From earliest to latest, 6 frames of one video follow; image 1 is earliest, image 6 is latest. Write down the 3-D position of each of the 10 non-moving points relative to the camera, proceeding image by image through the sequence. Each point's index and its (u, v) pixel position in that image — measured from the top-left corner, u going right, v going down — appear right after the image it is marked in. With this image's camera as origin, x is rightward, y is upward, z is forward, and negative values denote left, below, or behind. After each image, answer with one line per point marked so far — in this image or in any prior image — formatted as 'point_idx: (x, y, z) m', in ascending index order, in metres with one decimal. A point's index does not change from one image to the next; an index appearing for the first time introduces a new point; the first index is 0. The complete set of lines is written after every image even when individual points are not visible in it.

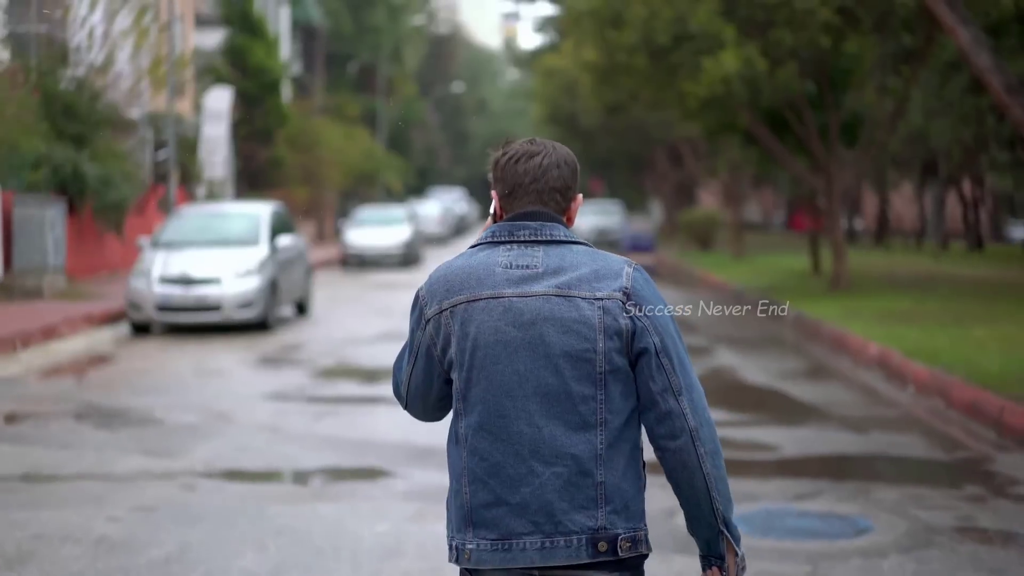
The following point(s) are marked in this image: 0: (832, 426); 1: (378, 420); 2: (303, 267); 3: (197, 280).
0: (+2.3, -1.0, +9.8) m
1: (-1.0, -1.0, +9.7) m
2: (-2.8, +0.3, +17.9) m
3: (-3.6, +0.1, +15.3) m
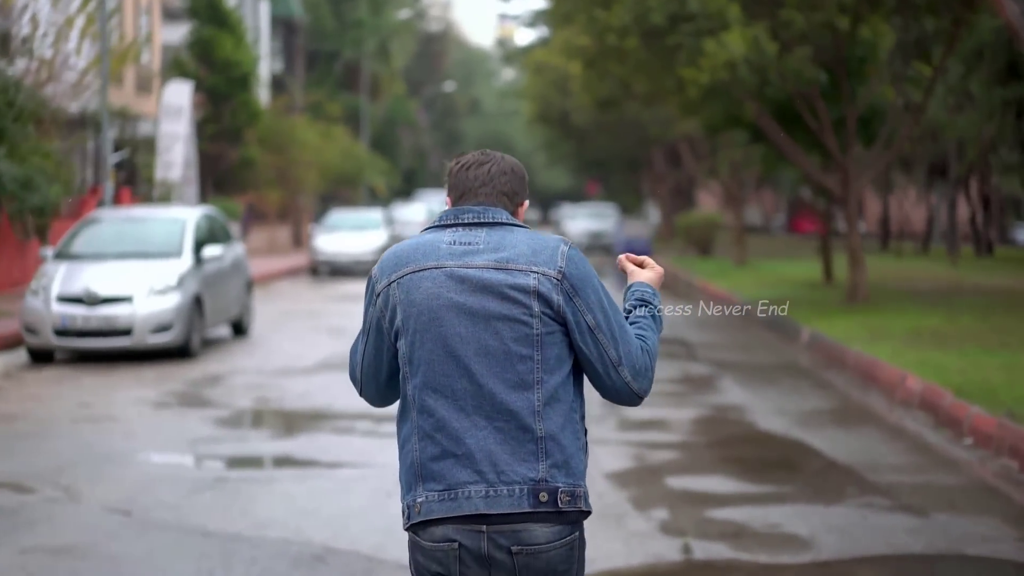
0: (+2.0, -1.1, +7.4) m
1: (-1.3, -1.1, +7.3) m
2: (-3.1, +0.1, +15.4) m
3: (-3.9, -0.1, +12.9) m
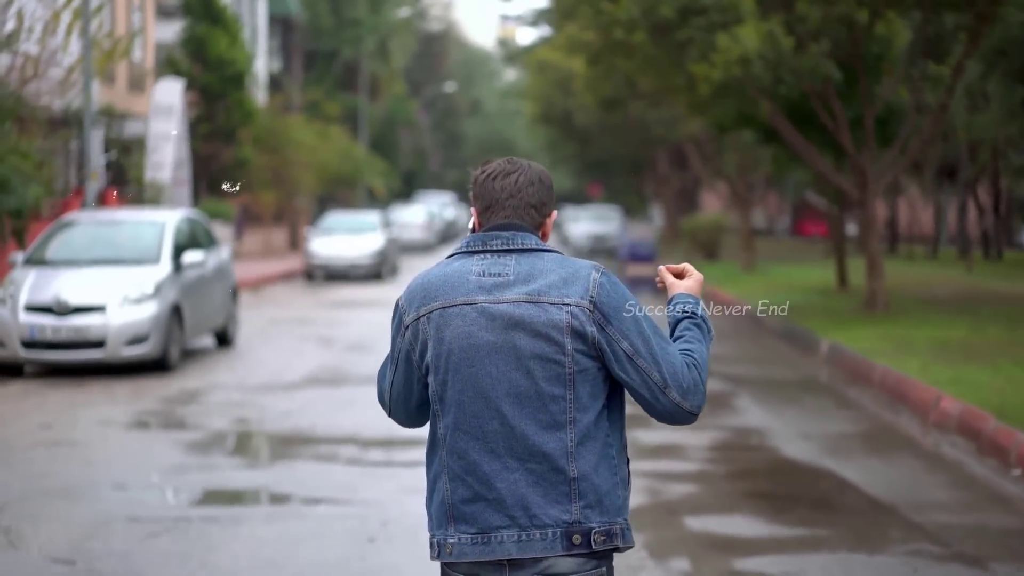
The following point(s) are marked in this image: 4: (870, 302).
0: (+2.0, -1.2, +6.5) m
1: (-1.3, -1.2, +6.4) m
2: (-3.1, 0.0, +14.6) m
3: (-3.9, -0.2, +12.0) m
4: (+4.7, -0.2, +17.9) m
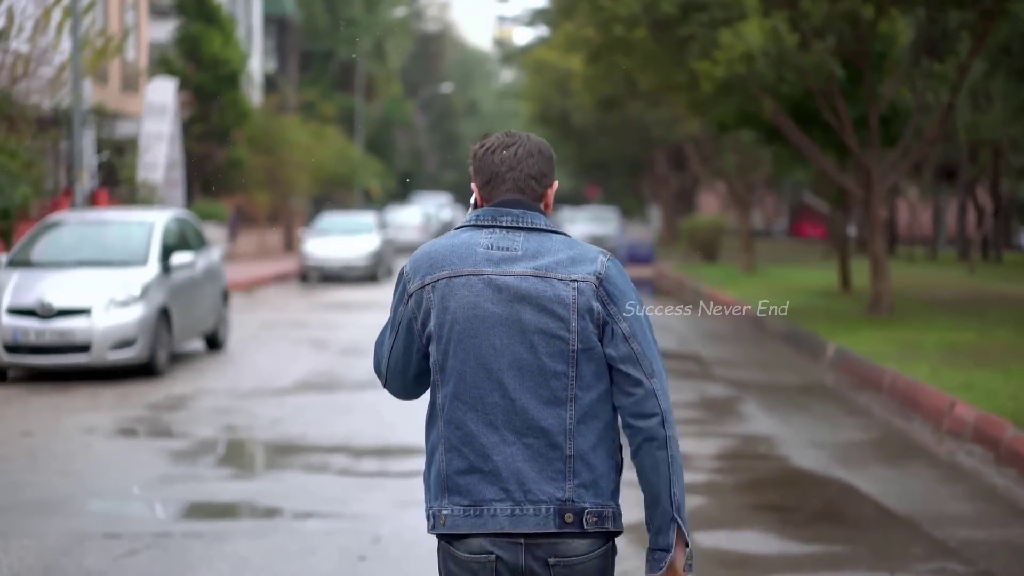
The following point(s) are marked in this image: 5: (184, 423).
0: (+2.0, -1.2, +6.1) m
1: (-1.3, -1.2, +6.1) m
2: (-3.1, 0.0, +14.2) m
3: (-3.9, -0.2, +11.7) m
4: (+4.7, -0.2, +17.5) m
5: (-2.4, -1.0, +9.9) m
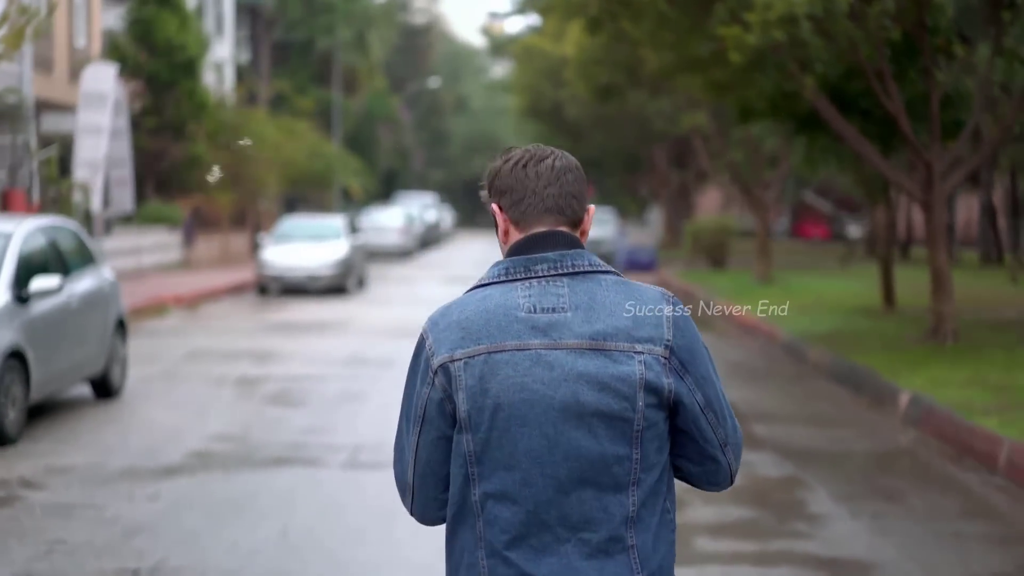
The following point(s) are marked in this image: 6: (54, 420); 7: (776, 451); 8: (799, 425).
0: (+1.8, -1.5, +3.0) m
1: (-1.4, -1.5, +2.9) m
2: (-3.3, -0.3, +11.0) m
3: (-4.1, -0.4, +8.5) m
4: (+4.5, -0.4, +14.4) m
5: (-2.6, -1.2, +6.7) m
6: (-3.4, -1.0, +10.1) m
7: (+1.8, -1.1, +9.1) m
8: (+2.1, -1.0, +10.1) m
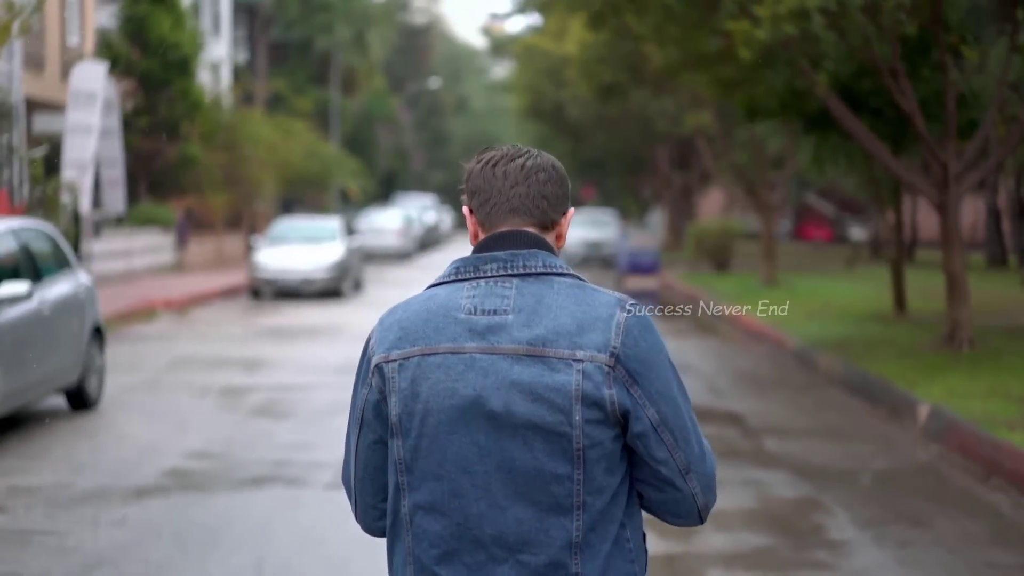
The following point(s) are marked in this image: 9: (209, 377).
0: (+1.8, -1.5, +2.4) m
1: (-1.5, -1.5, +2.3) m
2: (-3.3, -0.3, +10.4) m
3: (-4.1, -0.5, +7.9) m
4: (+4.5, -0.5, +13.8) m
5: (-2.6, -1.3, +6.2) m
6: (-3.4, -1.0, +9.5) m
7: (+1.8, -1.1, +8.5) m
8: (+2.1, -1.1, +9.6) m
9: (-2.8, -0.8, +12.8) m
